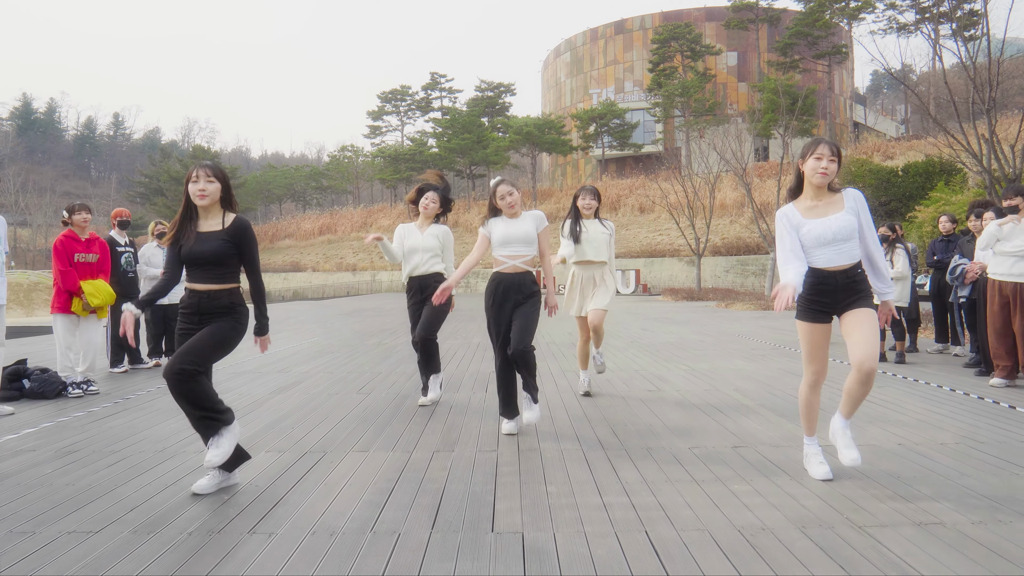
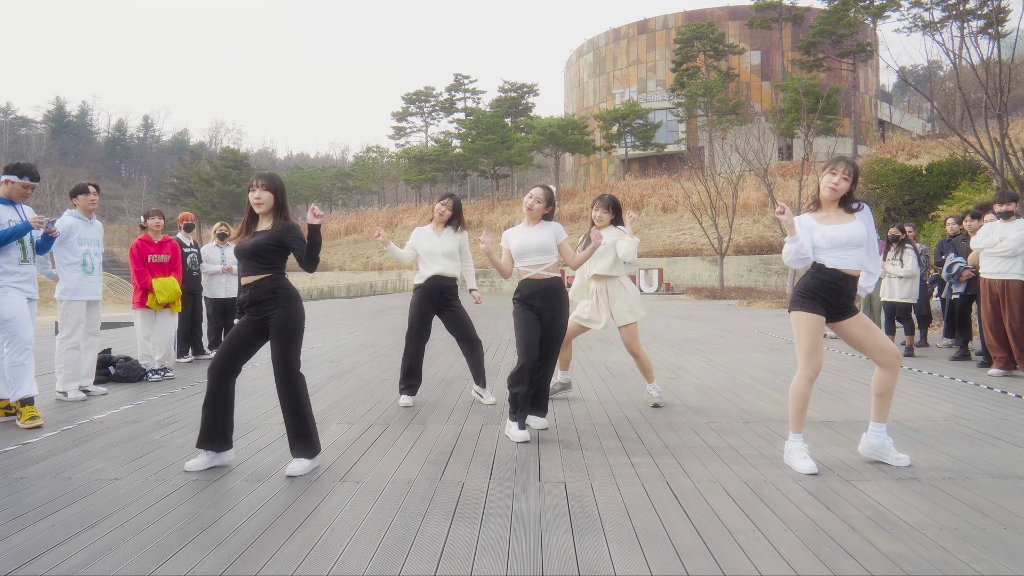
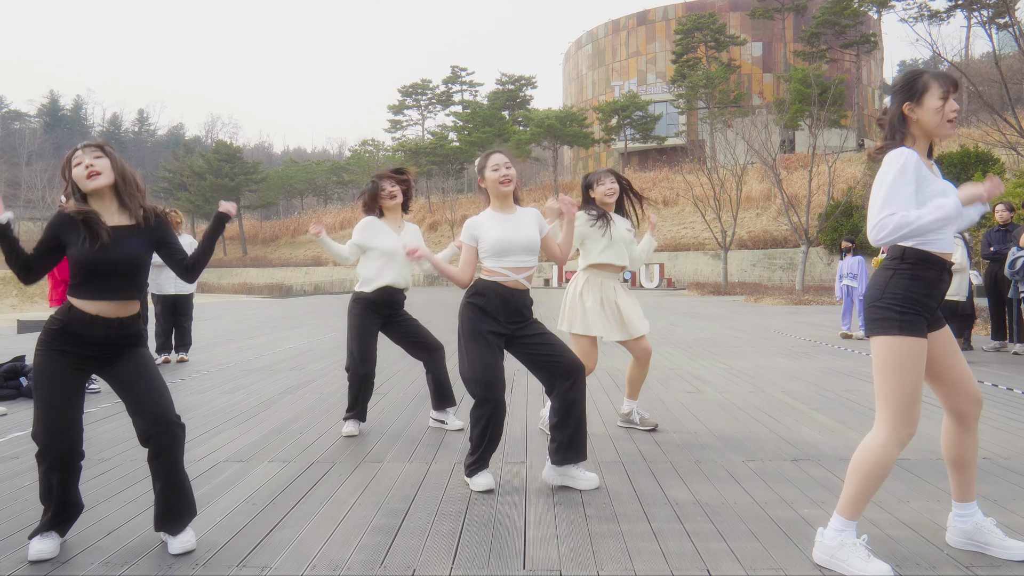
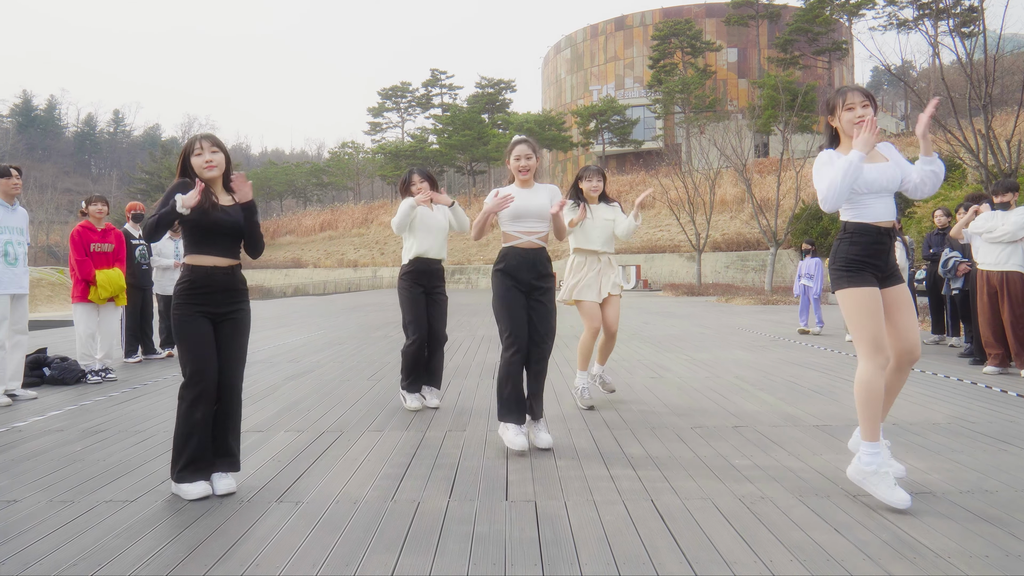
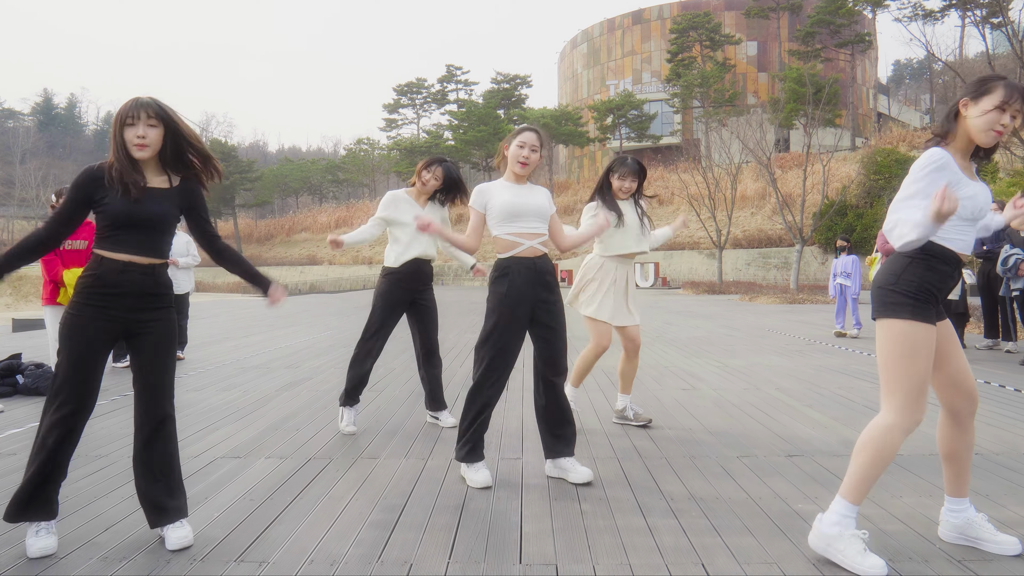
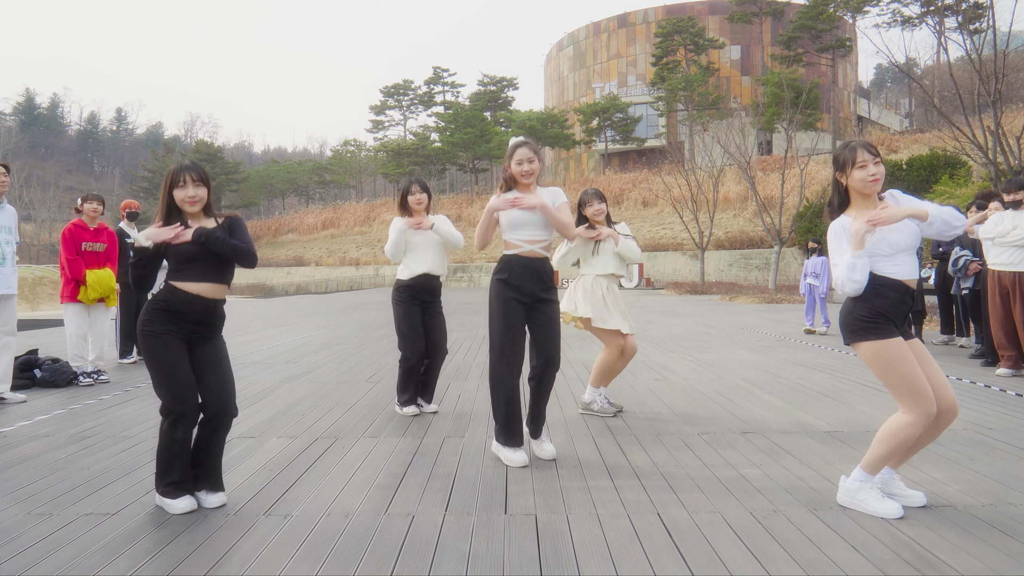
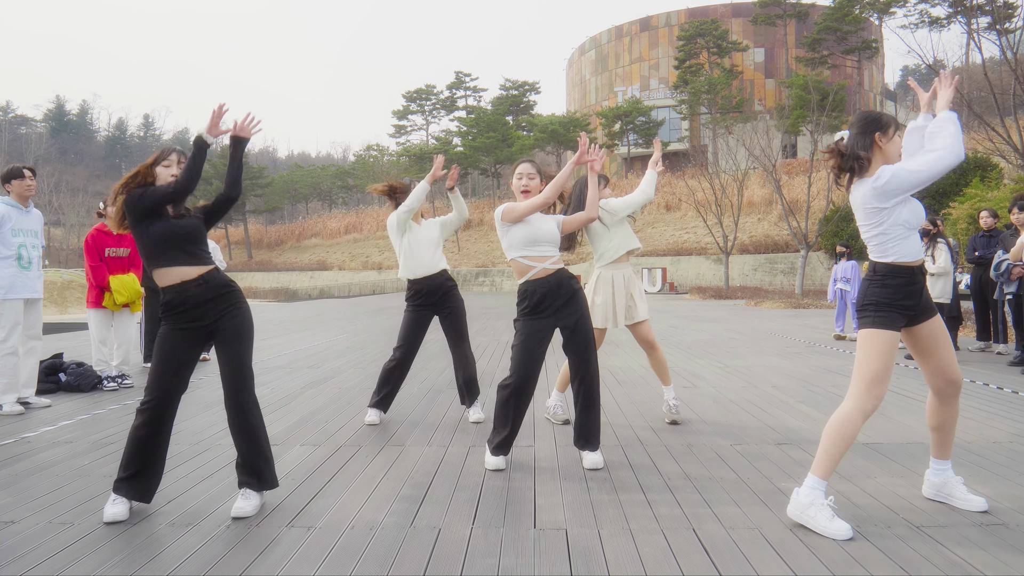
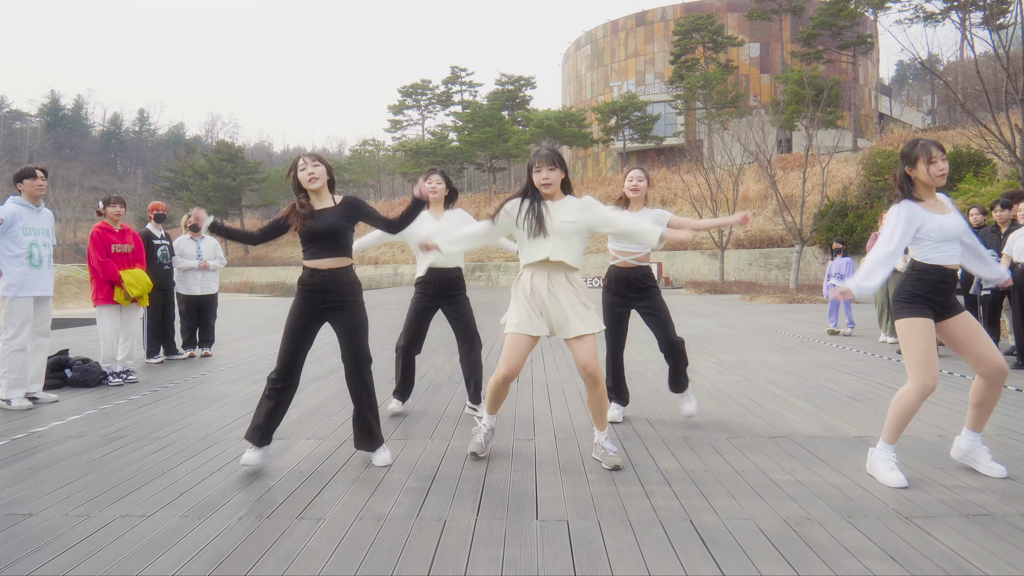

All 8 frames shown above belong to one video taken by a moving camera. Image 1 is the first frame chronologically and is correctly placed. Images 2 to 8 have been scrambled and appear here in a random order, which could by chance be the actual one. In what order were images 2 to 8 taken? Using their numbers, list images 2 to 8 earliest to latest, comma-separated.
4, 6, 5, 3, 7, 2, 8
